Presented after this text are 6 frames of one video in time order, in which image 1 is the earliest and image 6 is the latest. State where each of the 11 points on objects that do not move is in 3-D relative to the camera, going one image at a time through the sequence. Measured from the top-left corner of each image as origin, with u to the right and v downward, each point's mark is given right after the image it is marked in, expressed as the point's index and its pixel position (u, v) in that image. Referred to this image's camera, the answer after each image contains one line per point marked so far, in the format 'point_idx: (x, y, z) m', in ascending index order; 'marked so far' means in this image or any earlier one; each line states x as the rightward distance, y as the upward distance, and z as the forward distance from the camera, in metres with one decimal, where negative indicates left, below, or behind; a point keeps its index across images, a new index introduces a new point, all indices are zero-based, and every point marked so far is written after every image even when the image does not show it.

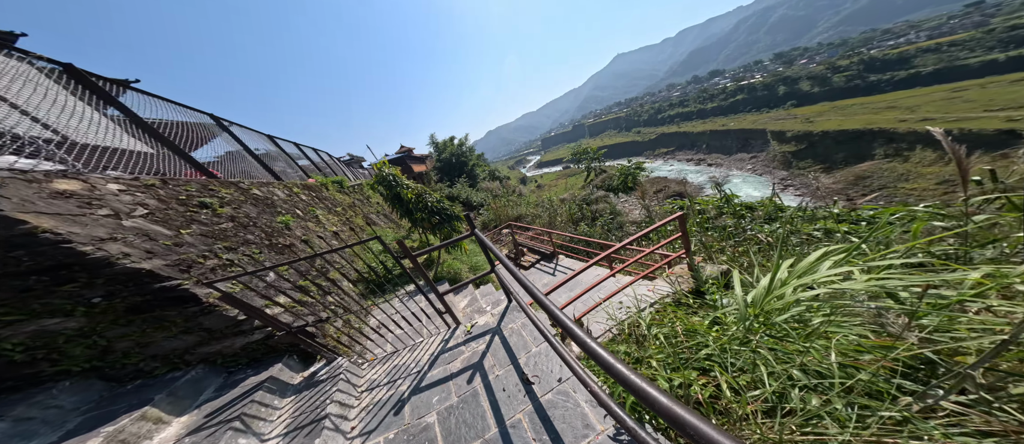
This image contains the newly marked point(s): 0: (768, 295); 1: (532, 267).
0: (+1.6, -0.5, +1.5) m
1: (+0.6, -1.3, +7.3) m
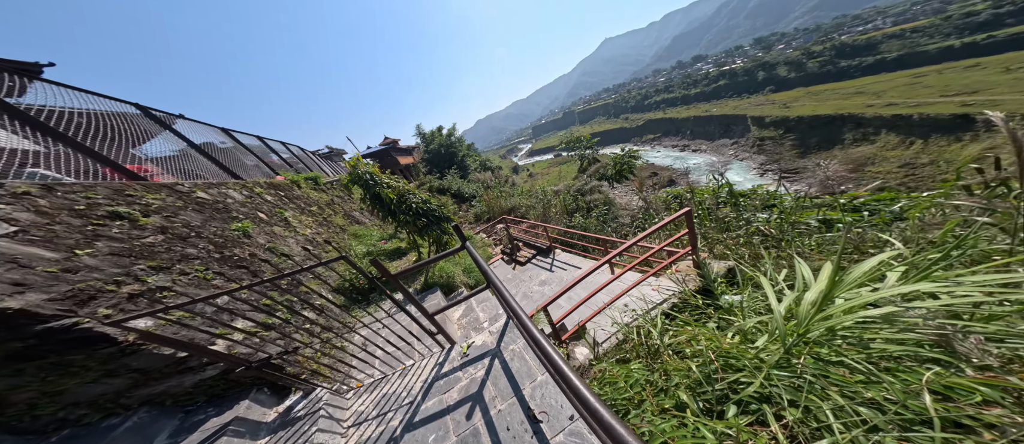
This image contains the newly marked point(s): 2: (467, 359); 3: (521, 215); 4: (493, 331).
0: (+1.6, -0.5, +1.3) m
1: (+0.4, -1.2, +7.0) m
2: (-0.4, -1.2, +2.2) m
3: (+0.3, +0.3, +10.6) m
4: (-0.2, -1.1, +2.4) m
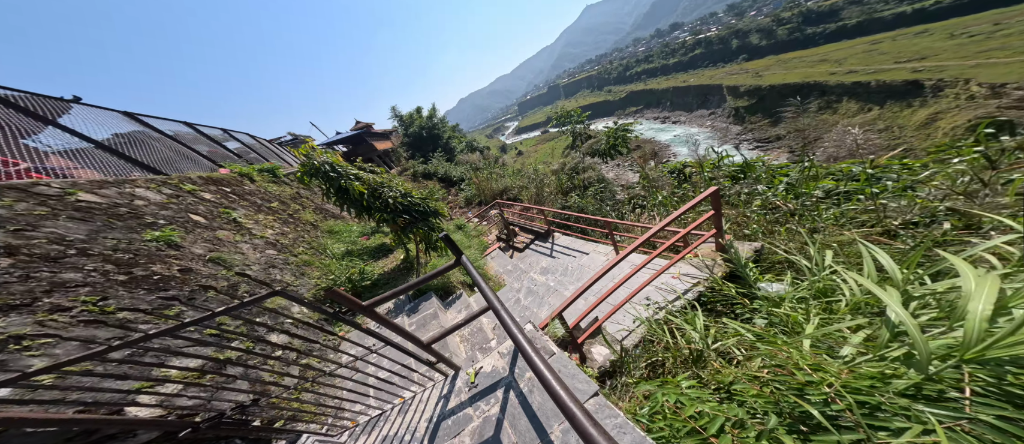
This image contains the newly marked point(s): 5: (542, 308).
0: (+1.7, -0.4, +0.9) m
1: (+0.4, -0.7, +6.6) m
2: (-0.3, -1.2, +1.8) m
3: (0.0, +1.0, +10.1) m
4: (-0.1, -1.0, +2.0) m
5: (+0.4, -1.2, +3.4) m
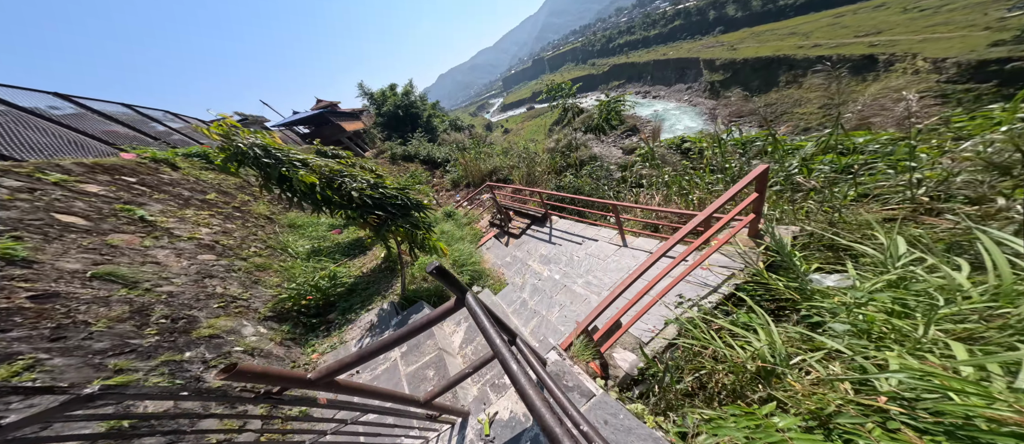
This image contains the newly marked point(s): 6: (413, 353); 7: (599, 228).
0: (+1.9, -0.4, +0.5) m
1: (+0.3, -0.3, +6.1) m
2: (-0.1, -1.2, +1.3) m
3: (-0.3, +1.7, +9.4) m
4: (+0.1, -1.0, +1.5) m
5: (+0.5, -1.1, +2.9) m
6: (-0.9, -1.2, +2.2) m
7: (+1.8, -0.1, +5.1) m
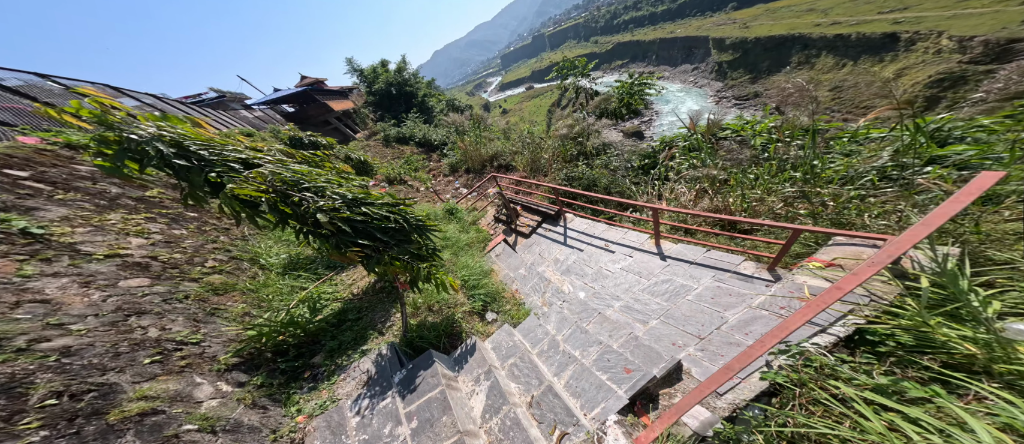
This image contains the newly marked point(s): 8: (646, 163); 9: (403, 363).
0: (+2.3, -0.7, -0.1) m
1: (+0.5, -0.2, +5.5) m
2: (+0.2, -1.4, +0.8) m
3: (0.0, +1.9, +8.7) m
4: (+0.4, -1.2, +1.0) m
5: (+0.8, -1.2, +2.4) m
6: (-0.6, -1.4, +1.6) m
7: (+2.1, -0.1, +4.4) m
8: (+3.4, +1.5, +6.2) m
9: (-0.9, -1.3, +2.2) m
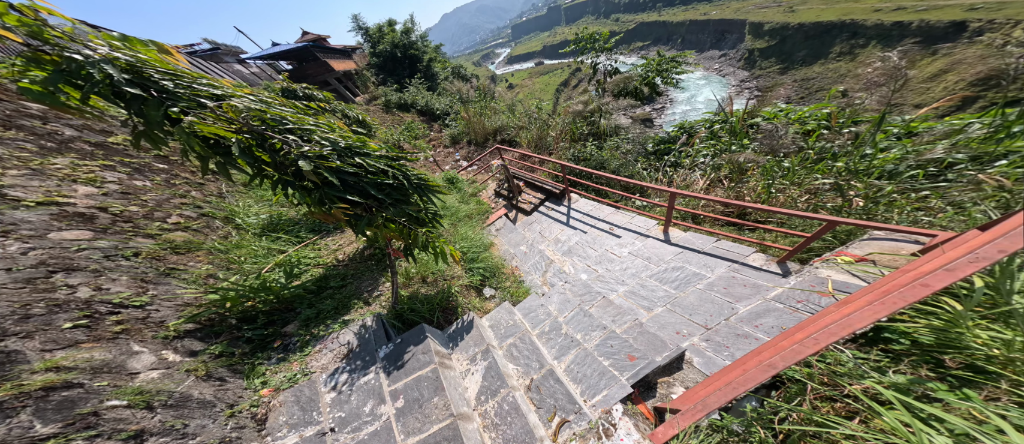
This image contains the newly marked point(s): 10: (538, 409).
0: (+2.1, -0.8, -0.3) m
1: (+0.5, +0.2, +5.2) m
2: (+0.1, -1.3, +0.7) m
3: (+0.1, +2.7, +8.2) m
4: (+0.3, -1.1, +0.8) m
5: (+0.7, -1.0, +2.2) m
6: (-0.7, -1.2, +1.5) m
7: (+2.0, +0.1, +4.2) m
8: (+3.5, +1.8, +5.8) m
9: (-1.0, -1.0, +2.1) m
10: (+0.1, -1.3, +1.7) m
